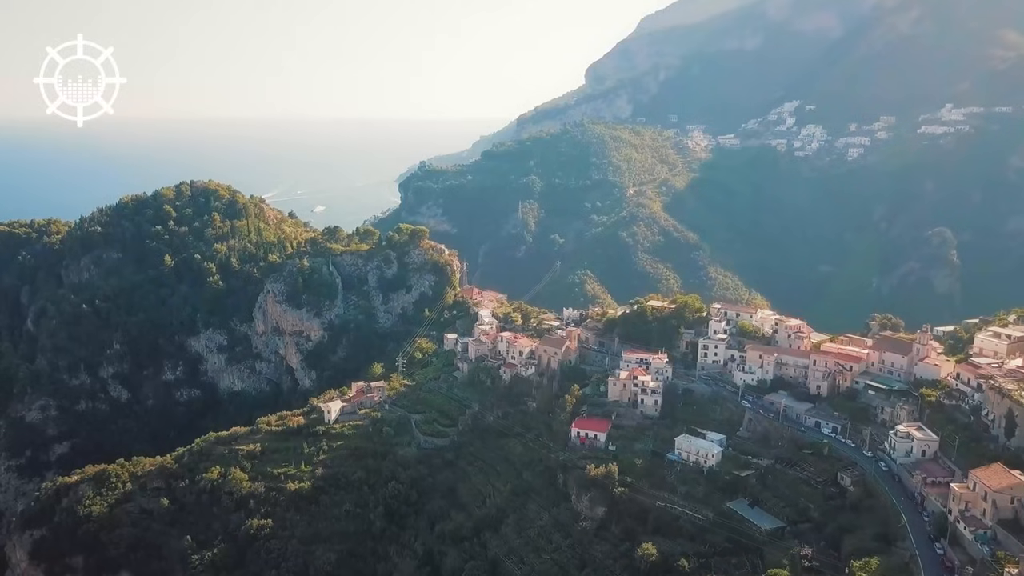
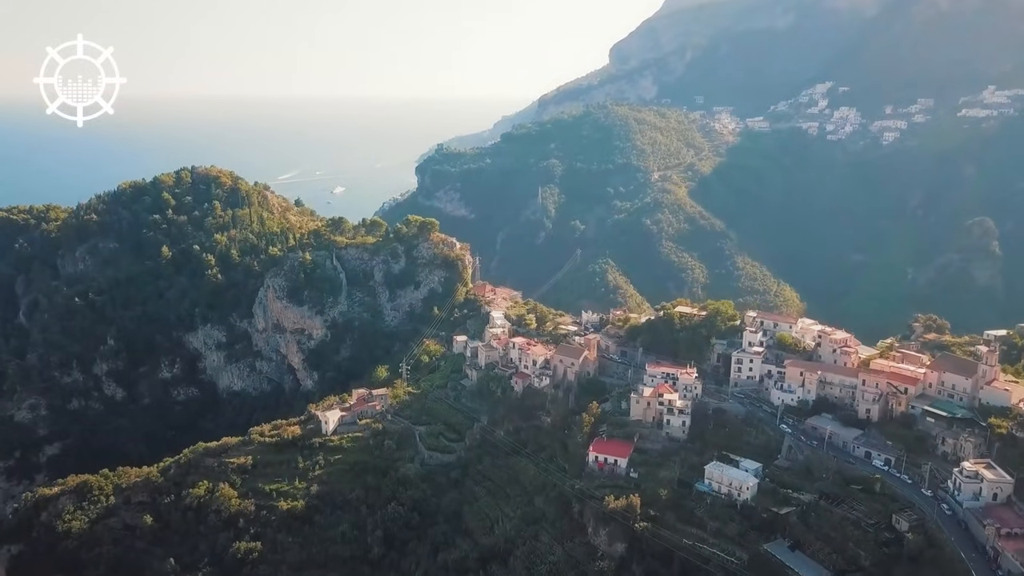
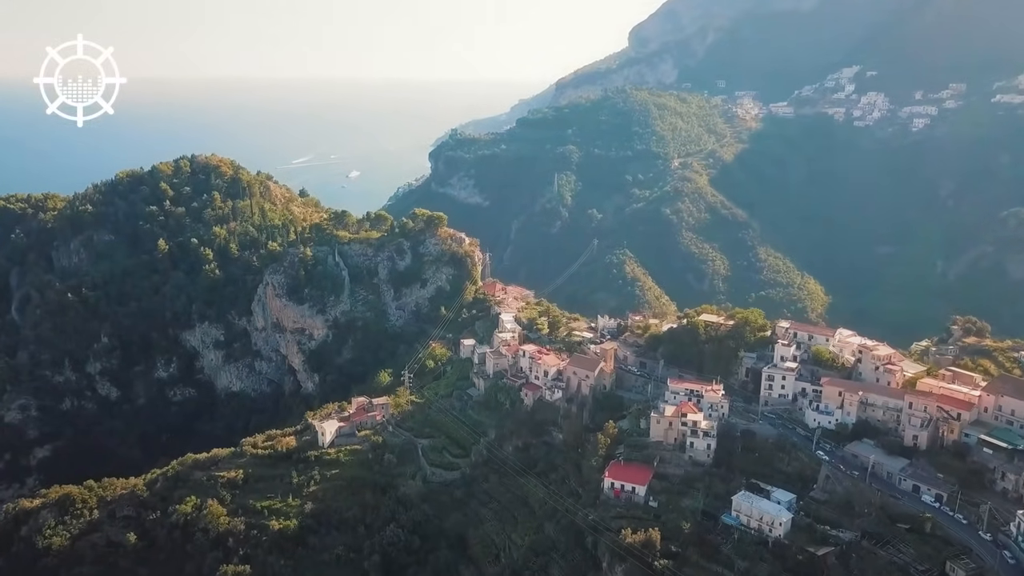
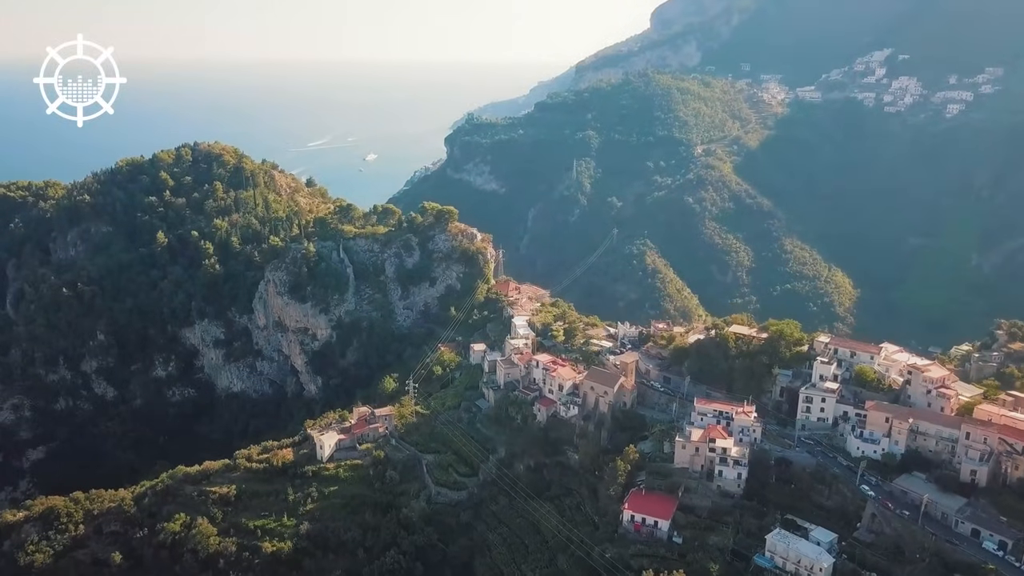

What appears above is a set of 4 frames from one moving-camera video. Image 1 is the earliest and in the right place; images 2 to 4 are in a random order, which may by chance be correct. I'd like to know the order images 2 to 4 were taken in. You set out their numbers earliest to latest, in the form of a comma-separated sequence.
2, 3, 4
